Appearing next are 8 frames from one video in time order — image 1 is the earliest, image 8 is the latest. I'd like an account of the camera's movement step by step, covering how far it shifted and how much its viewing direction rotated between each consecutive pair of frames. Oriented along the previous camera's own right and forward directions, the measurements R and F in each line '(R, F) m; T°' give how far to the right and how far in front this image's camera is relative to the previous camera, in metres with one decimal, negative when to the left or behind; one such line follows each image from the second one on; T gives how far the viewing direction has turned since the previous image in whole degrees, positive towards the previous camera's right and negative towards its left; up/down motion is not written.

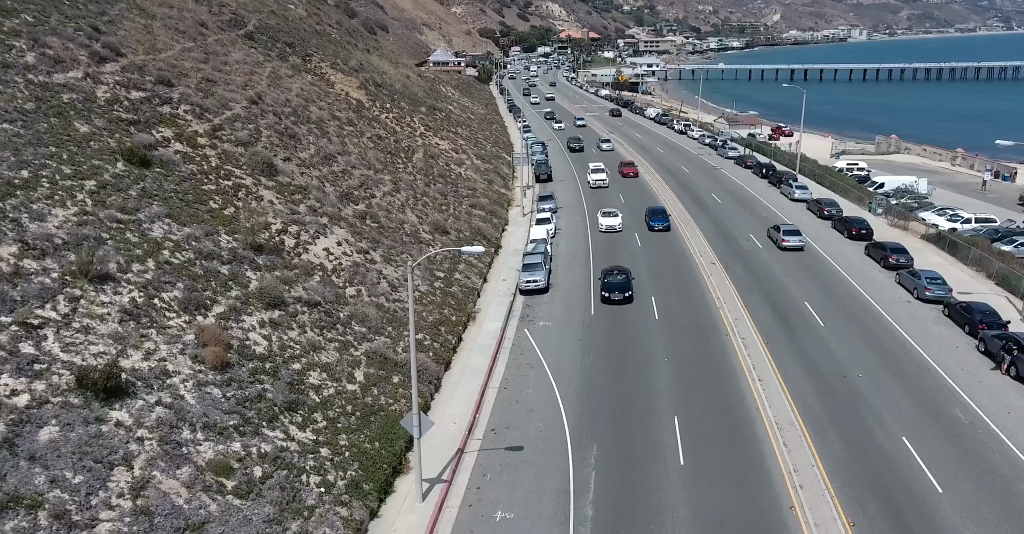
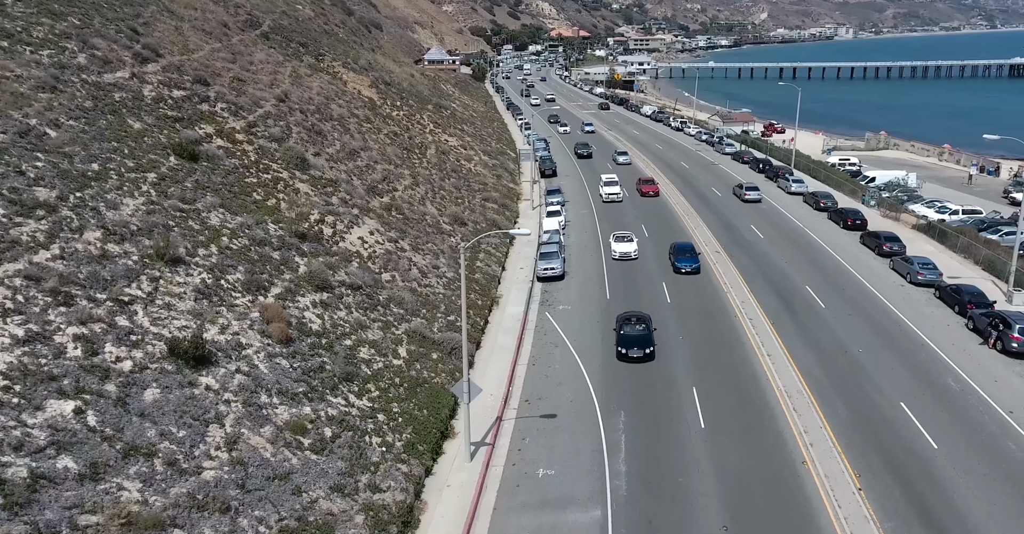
(-1.6, -2.5) m; +1°
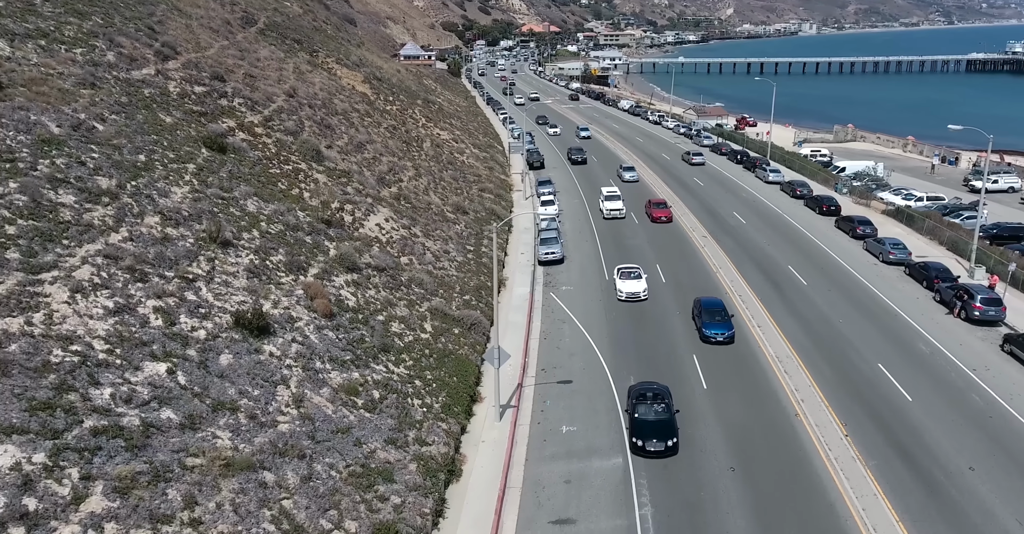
(-1.9, -2.8) m; +2°
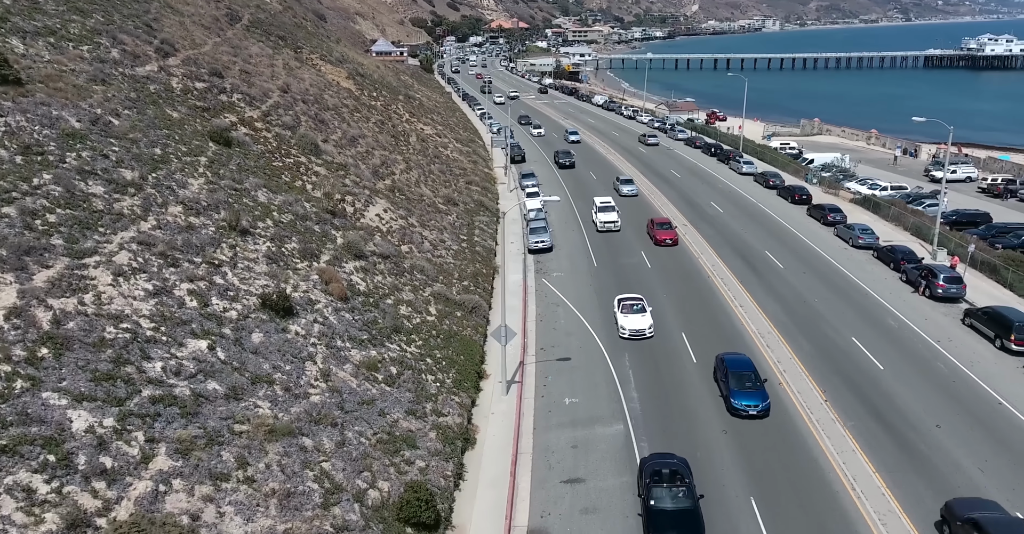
(-1.4, -2.0) m; +2°
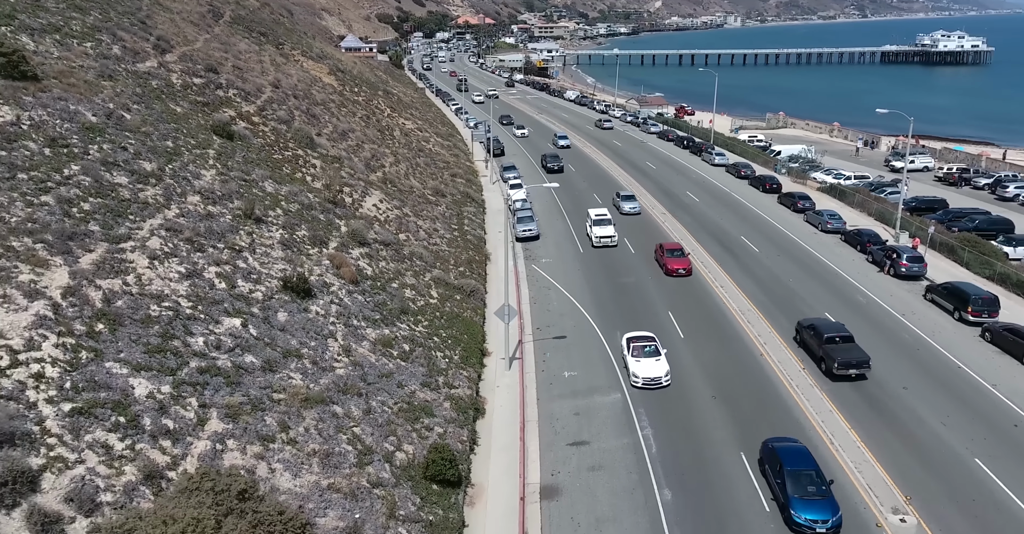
(-1.4, -2.1) m; +2°
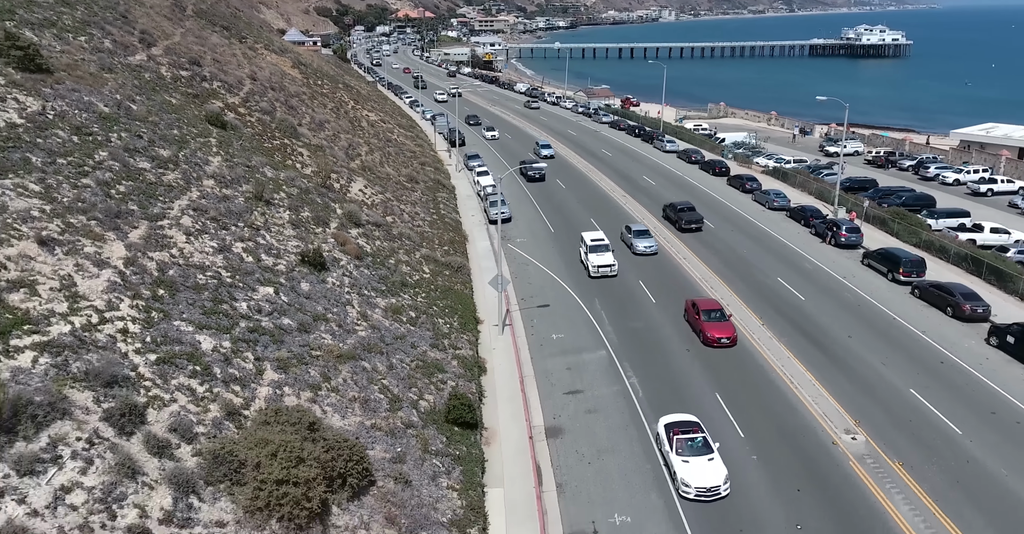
(-2.3, -3.3) m; +4°
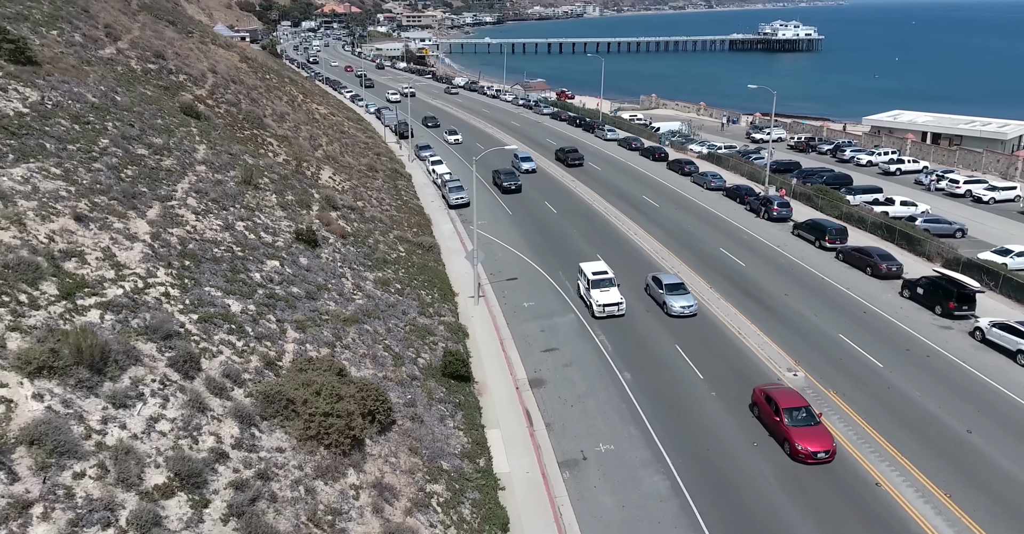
(-2.2, -3.3) m; +5°
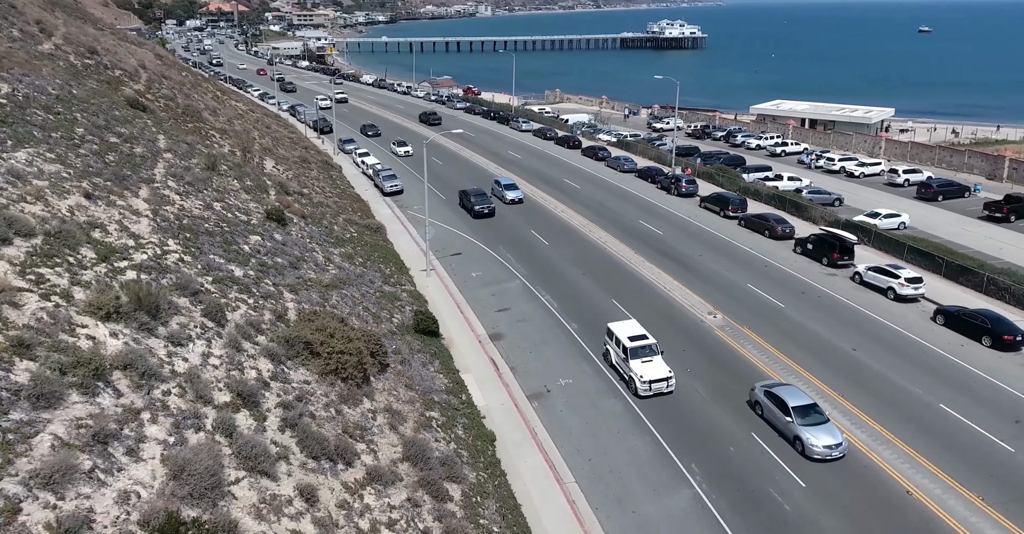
(-2.8, -4.1) m; +7°
